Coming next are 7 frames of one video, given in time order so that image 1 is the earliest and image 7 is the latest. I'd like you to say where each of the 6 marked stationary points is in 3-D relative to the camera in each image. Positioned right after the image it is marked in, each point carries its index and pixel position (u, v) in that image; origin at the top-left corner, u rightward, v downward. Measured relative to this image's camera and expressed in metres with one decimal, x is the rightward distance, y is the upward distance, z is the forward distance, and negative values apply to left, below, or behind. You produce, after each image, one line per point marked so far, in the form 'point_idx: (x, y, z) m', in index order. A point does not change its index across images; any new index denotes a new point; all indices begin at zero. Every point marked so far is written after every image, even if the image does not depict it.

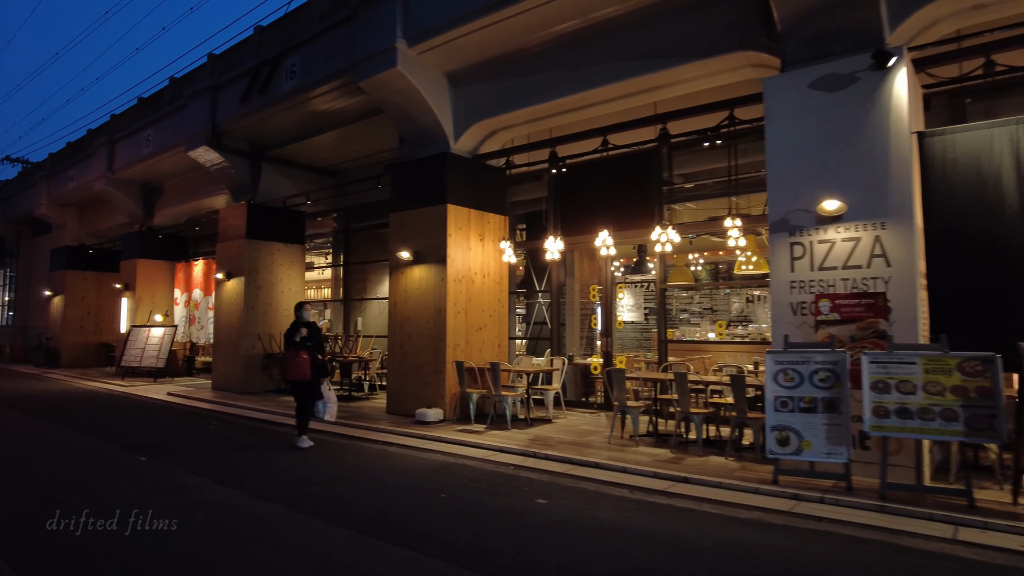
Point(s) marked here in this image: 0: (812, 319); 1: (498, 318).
0: (+3.0, -0.3, +6.5) m
1: (-0.2, -0.5, +10.7) m
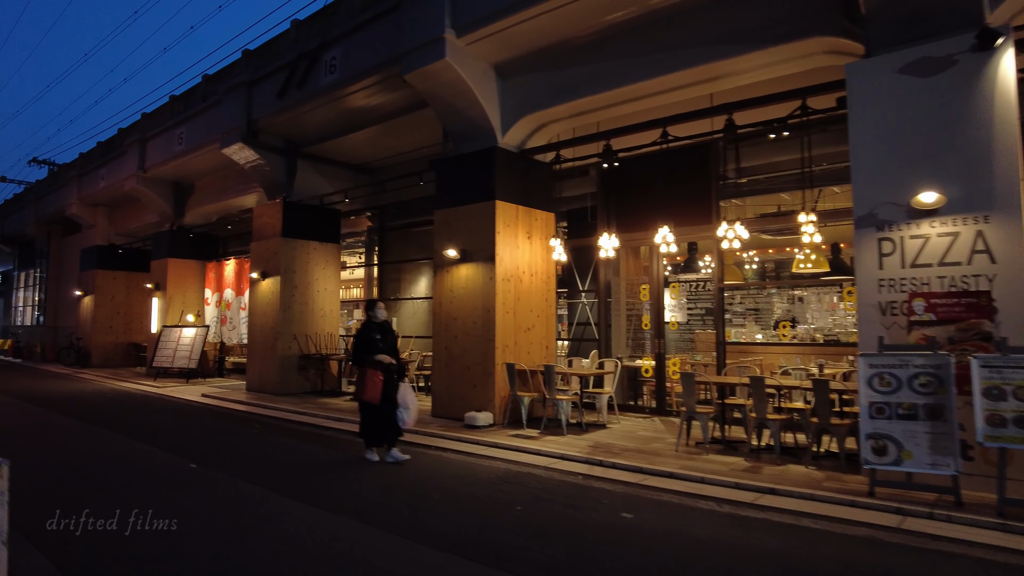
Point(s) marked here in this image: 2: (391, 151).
0: (+3.7, -0.3, +6.1) m
1: (+0.6, -0.5, +10.4) m
2: (-2.4, +2.8, +13.4) m
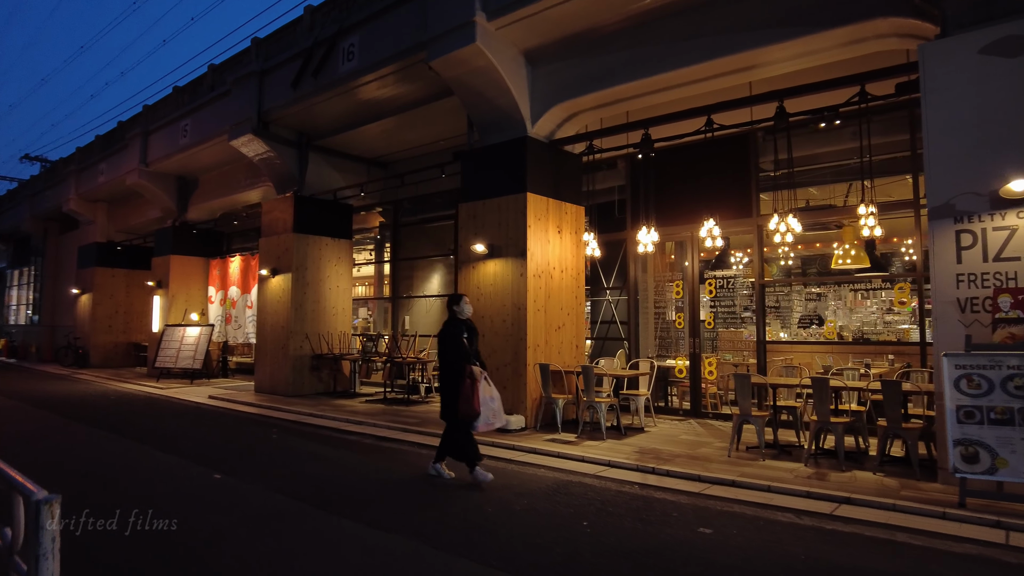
0: (+4.1, -0.3, +5.7) m
1: (+1.0, -0.4, +9.9) m
2: (-2.0, +2.8, +12.9) m
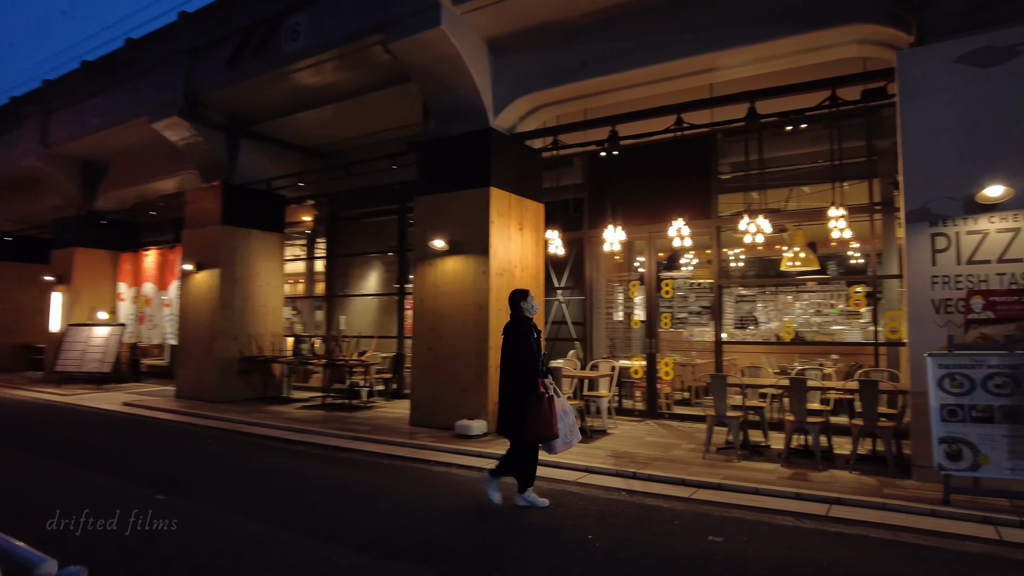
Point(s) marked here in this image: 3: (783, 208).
0: (+4.0, -0.3, +5.9) m
1: (+0.4, -0.4, +9.7) m
2: (-3.0, +2.9, +12.2) m
3: (+3.8, +1.1, +9.6) m
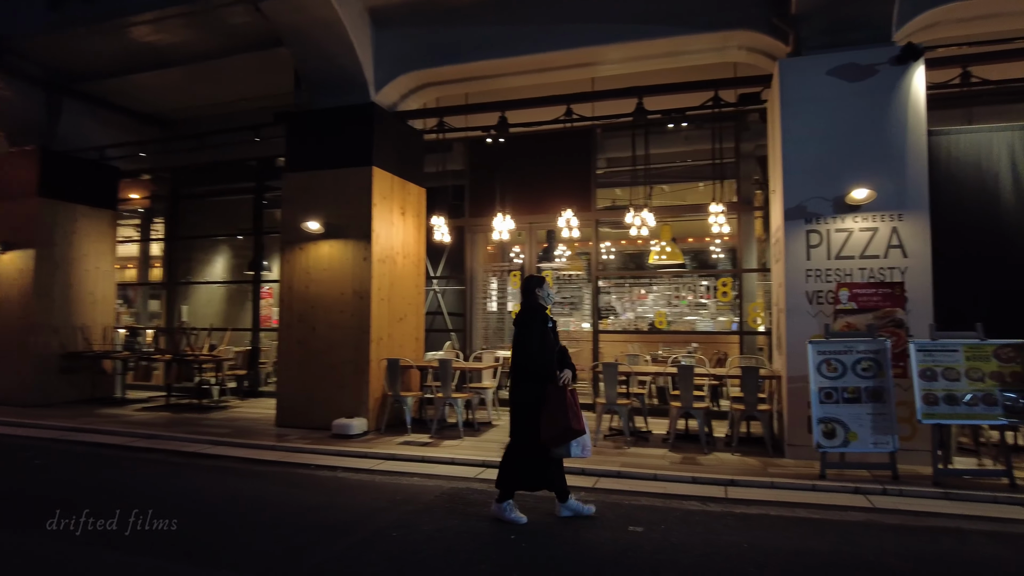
0: (+3.1, -0.2, +6.4) m
1: (-1.3, -0.3, +9.3) m
2: (-5.1, +3.1, +10.9) m
3: (+2.0, +1.3, +9.9) m
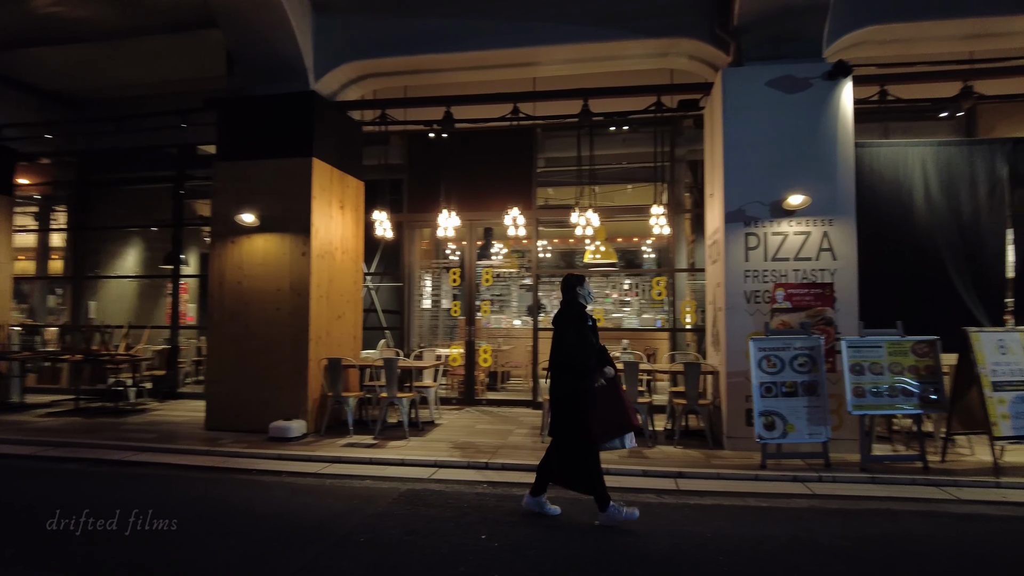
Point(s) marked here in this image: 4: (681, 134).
0: (+2.6, -0.2, +6.8) m
1: (-2.2, -0.2, +9.0) m
2: (-6.1, +3.2, +10.1) m
3: (+1.1, +1.3, +10.1) m
4: (+2.6, +2.4, +10.0) m
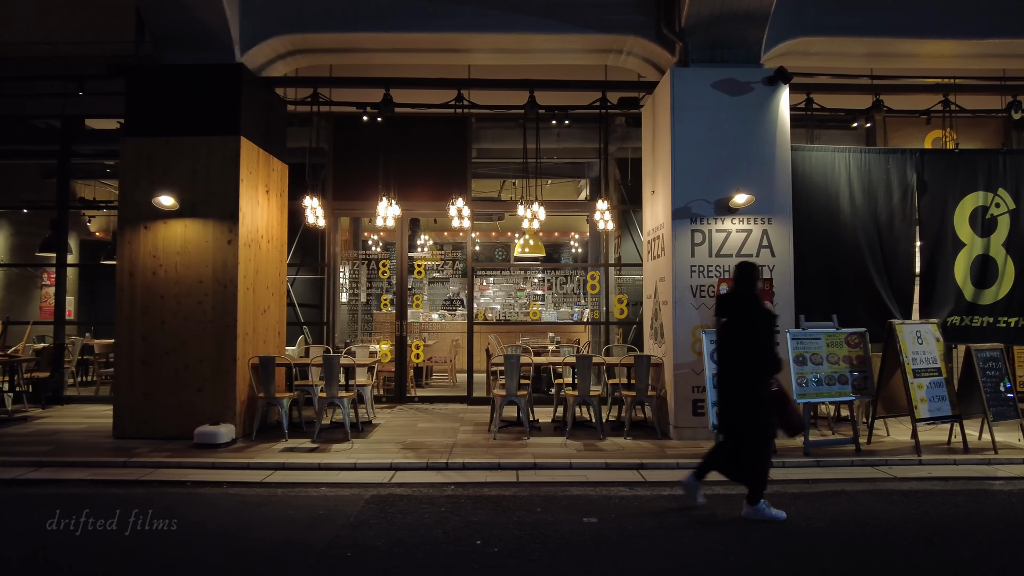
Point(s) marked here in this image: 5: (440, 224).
0: (+2.2, -0.1, +7.1) m
1: (-3.0, -0.1, +8.4) m
2: (-7.0, +3.3, +8.7) m
3: (0.0, +1.4, +10.0) m
4: (+1.5, +2.4, +10.2) m
5: (-0.9, +1.0, +9.9) m
